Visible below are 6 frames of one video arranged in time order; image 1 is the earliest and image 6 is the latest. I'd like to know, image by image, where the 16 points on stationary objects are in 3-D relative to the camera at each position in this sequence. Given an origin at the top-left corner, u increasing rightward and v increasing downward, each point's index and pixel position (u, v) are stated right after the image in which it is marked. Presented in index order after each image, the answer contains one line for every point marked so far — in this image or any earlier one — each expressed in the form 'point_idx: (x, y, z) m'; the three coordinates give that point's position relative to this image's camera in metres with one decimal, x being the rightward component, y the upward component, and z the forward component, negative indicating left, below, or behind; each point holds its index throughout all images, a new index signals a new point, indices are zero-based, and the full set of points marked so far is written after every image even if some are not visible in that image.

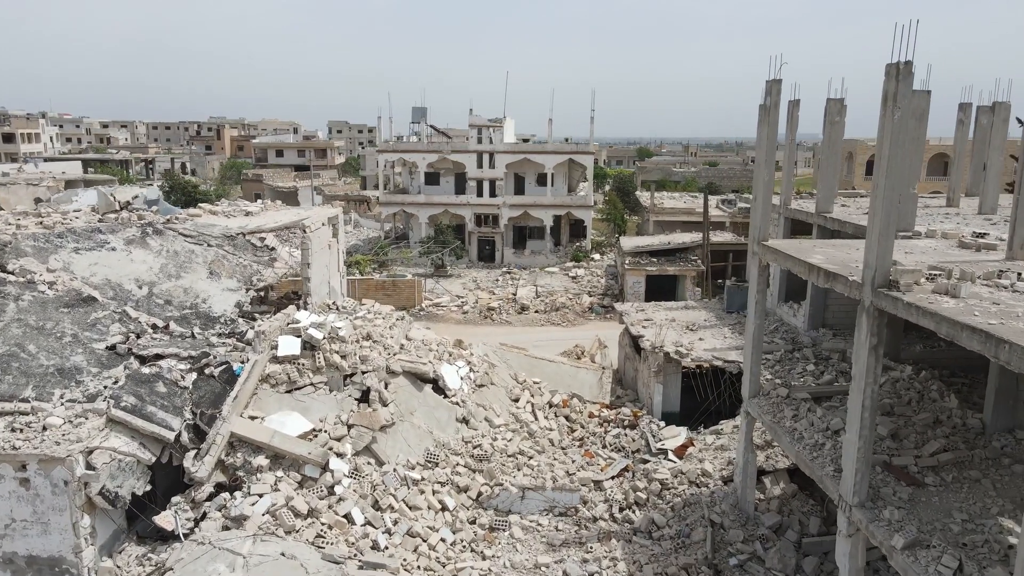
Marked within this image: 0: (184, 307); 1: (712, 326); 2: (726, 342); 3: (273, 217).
0: (-5.0, -0.3, +12.8) m
1: (+4.0, -0.8, +16.8) m
2: (+3.9, -1.0, +15.6) m
3: (-4.5, +1.3, +15.9) m
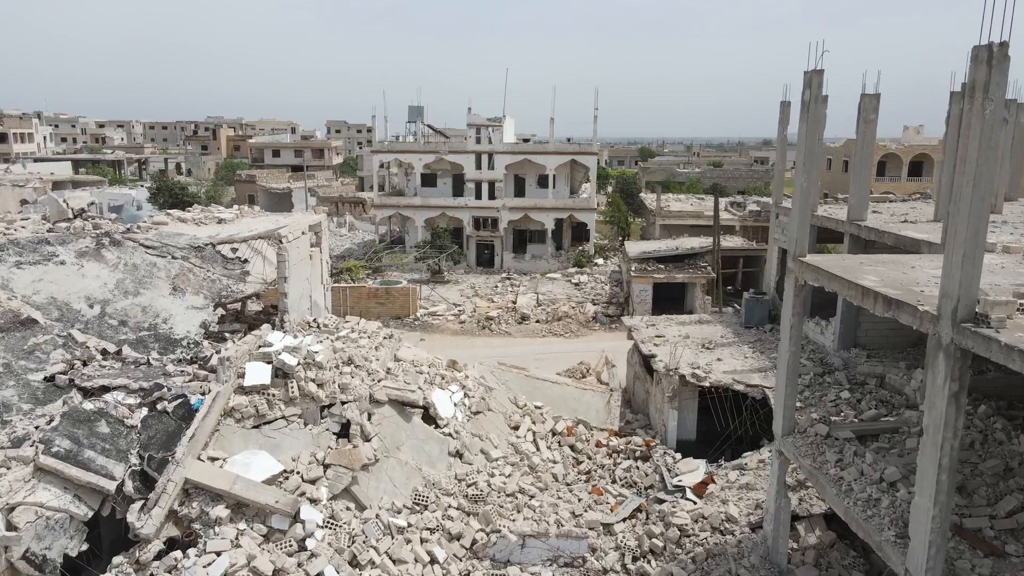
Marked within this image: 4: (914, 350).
0: (-5.0, -0.6, +11.3) m
1: (+4.0, -1.0, +15.4) m
2: (+3.9, -1.3, +14.1) m
3: (-4.5, +1.1, +14.4) m
4: (+6.4, -1.0, +13.4) m
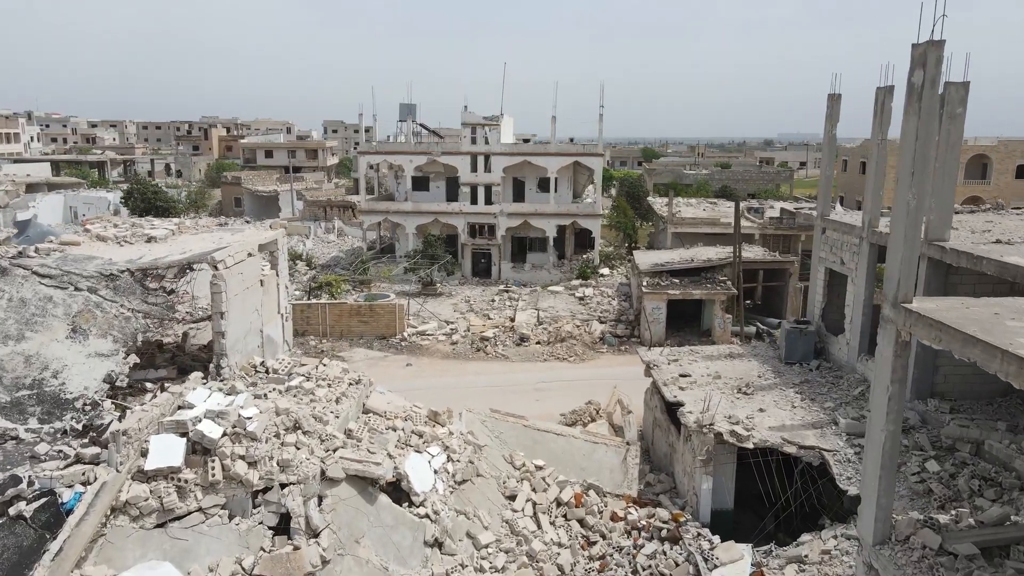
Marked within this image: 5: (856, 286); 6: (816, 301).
0: (-5.1, -1.0, +8.7) m
1: (+3.9, -1.5, +12.7) m
2: (+3.9, -1.7, +11.4) m
3: (-4.6, +0.6, +11.8) m
4: (+6.3, -1.5, +10.7) m
5: (+5.3, 0.0, +12.9) m
6: (+5.2, -0.2, +14.4) m
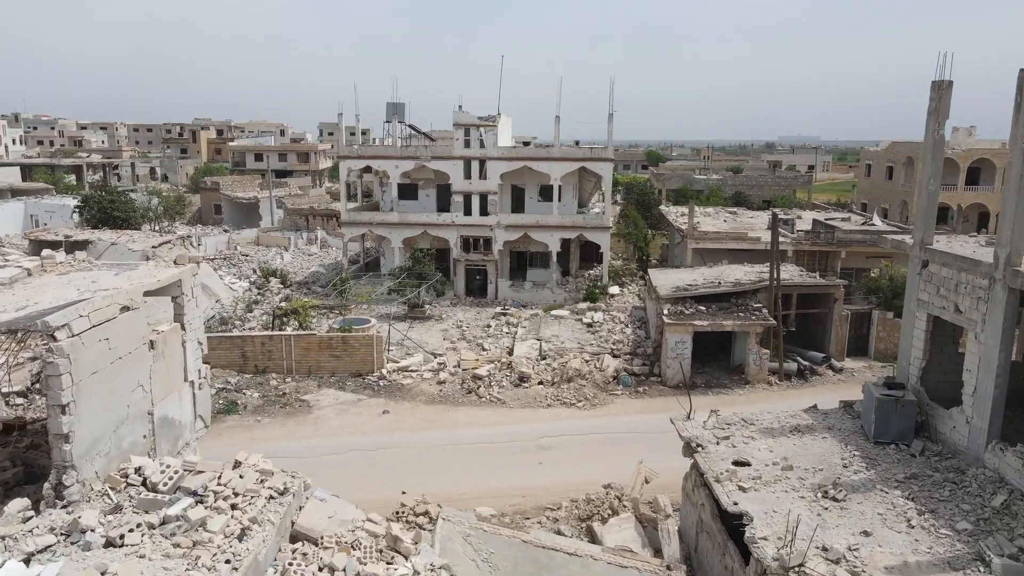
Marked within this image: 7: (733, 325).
0: (-5.1, -1.7, +5.1) m
1: (+3.9, -2.2, +9.1) m
2: (+3.8, -2.4, +7.8) m
3: (-4.7, 0.0, +8.2) m
4: (+6.3, -2.1, +7.1) m
5: (+5.2, -0.6, +9.3) m
6: (+5.2, -0.9, +10.8) m
7: (+5.1, -0.9, +19.4) m
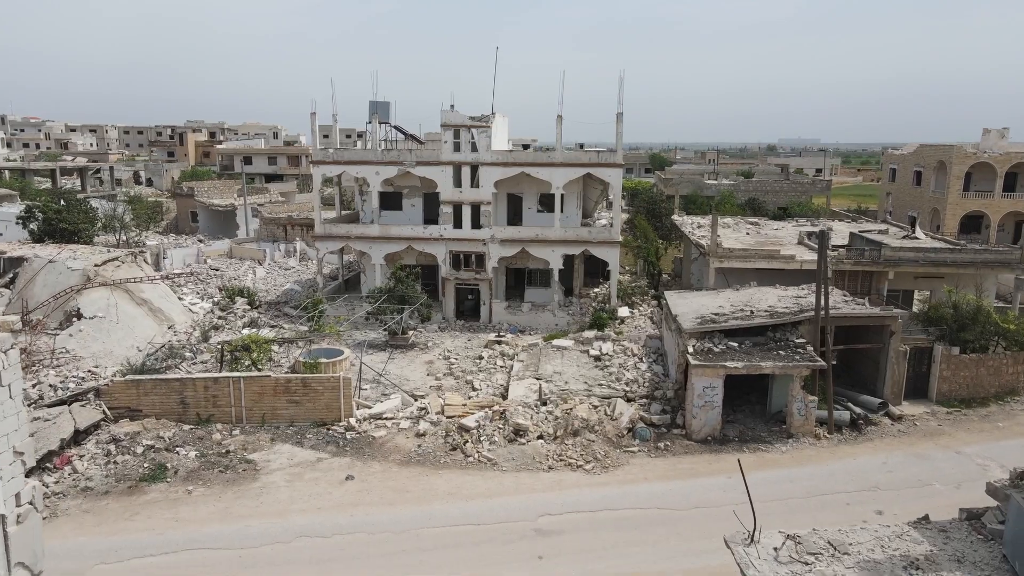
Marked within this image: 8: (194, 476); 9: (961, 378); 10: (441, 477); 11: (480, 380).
0: (-5.3, -2.3, +1.7) m
1: (+3.7, -2.8, +5.7) m
2: (+3.7, -3.0, +4.4) m
3: (-4.8, -0.7, +4.8) m
4: (+6.2, -2.7, +3.7) m
5: (+5.1, -1.3, +5.9) m
6: (+5.0, -1.5, +7.4) m
7: (+5.0, -1.5, +16.0) m
8: (-5.5, -3.3, +14.6) m
9: (+9.6, -1.9, +18.0) m
10: (-1.3, -3.3, +14.9) m
11: (-0.7, -2.1, +19.8) m
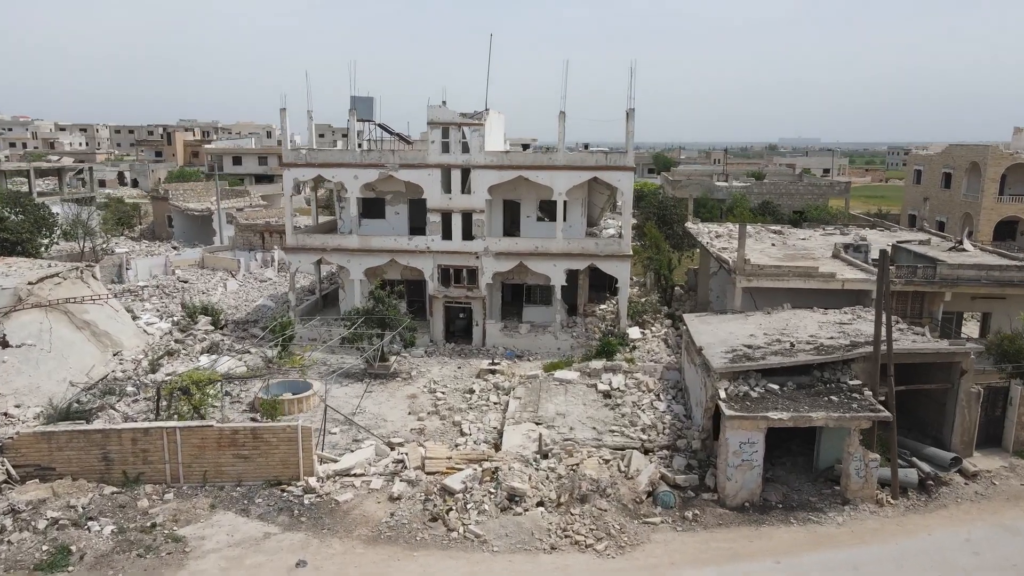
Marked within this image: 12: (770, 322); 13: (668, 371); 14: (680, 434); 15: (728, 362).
0: (-5.4, -2.8, -1.3) m
1: (+3.6, -3.3, +2.7) m
2: (+3.6, -3.5, +1.4) m
3: (-4.9, -1.2, +1.8) m
4: (+6.0, -3.3, +0.7) m
5: (+5.0, -1.8, +2.9) m
6: (+4.9, -2.0, +4.4) m
7: (+4.9, -2.0, +13.0) m
8: (-5.6, -3.8, +11.6) m
9: (+9.5, -2.5, +15.0) m
10: (-1.4, -3.8, +12.0) m
11: (-0.8, -2.6, +16.8) m
12: (+5.3, -0.7, +17.2) m
13: (+3.5, -1.8, +18.7) m
14: (+3.1, -2.7, +15.5) m
15: (+3.8, -1.3, +14.8) m
